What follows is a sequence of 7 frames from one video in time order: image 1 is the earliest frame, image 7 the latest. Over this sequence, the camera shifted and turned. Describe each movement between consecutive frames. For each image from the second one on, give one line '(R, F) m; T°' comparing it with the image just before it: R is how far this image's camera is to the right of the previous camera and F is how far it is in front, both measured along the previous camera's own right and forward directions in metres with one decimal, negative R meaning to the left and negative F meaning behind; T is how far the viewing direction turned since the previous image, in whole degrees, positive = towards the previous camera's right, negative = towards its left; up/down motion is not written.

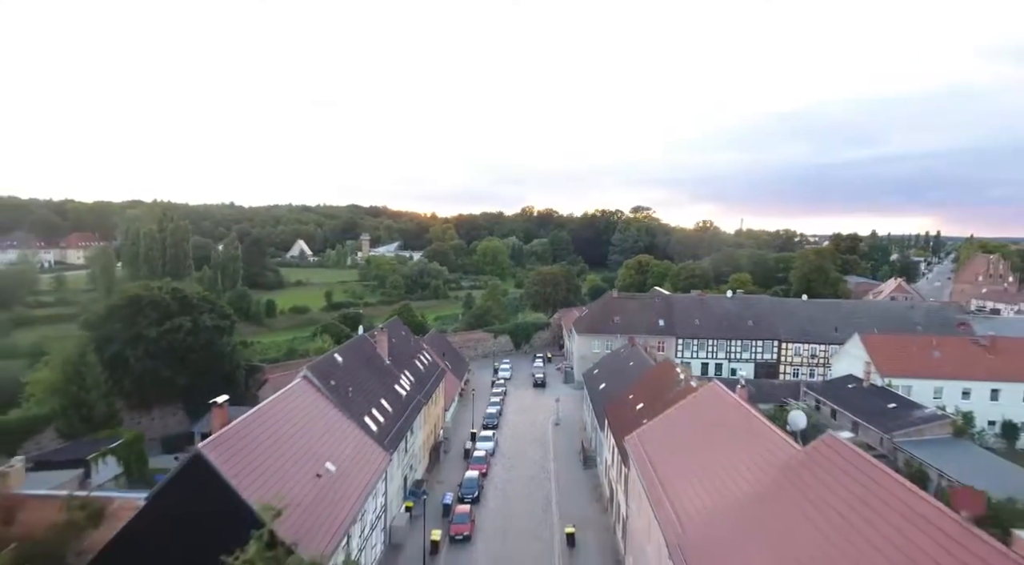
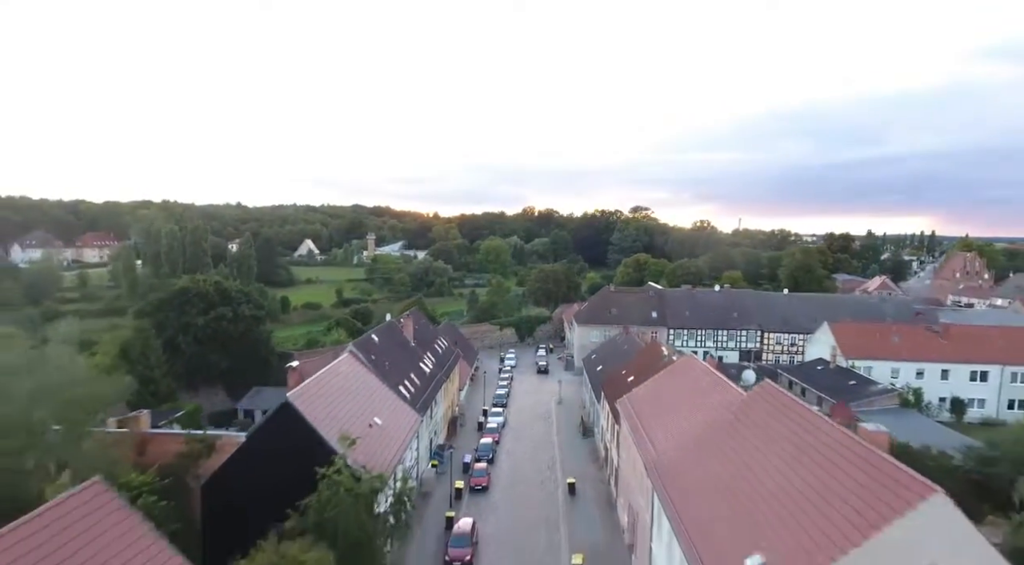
(-0.5, -4.9) m; 0°
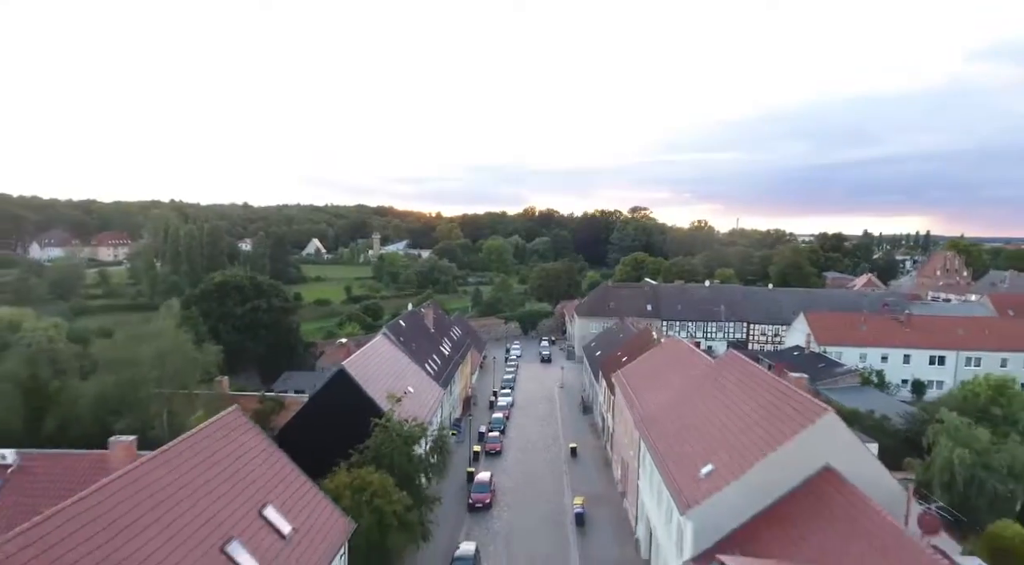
(-0.6, -4.9) m; 0°
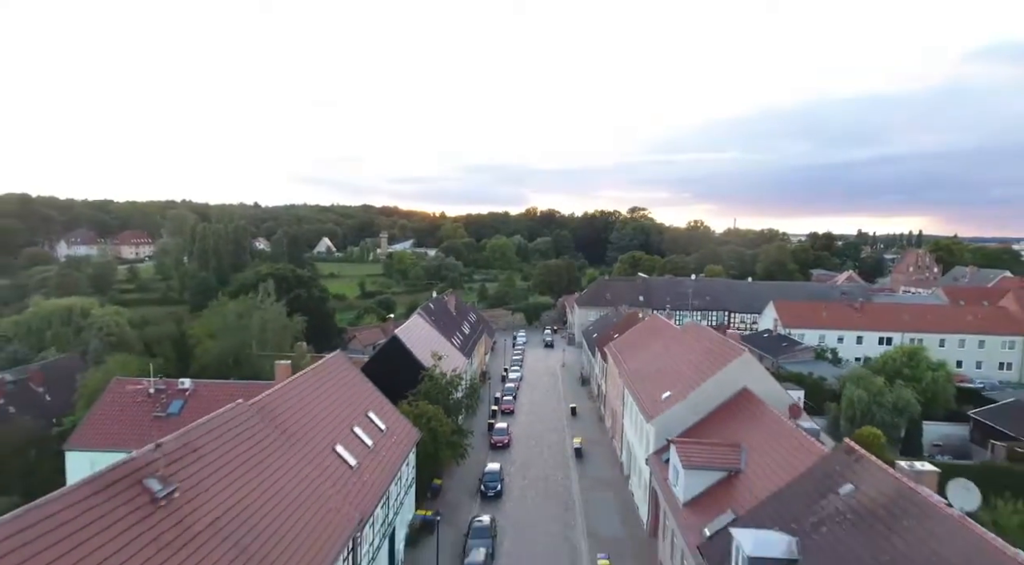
(-0.7, -7.7) m; 0°
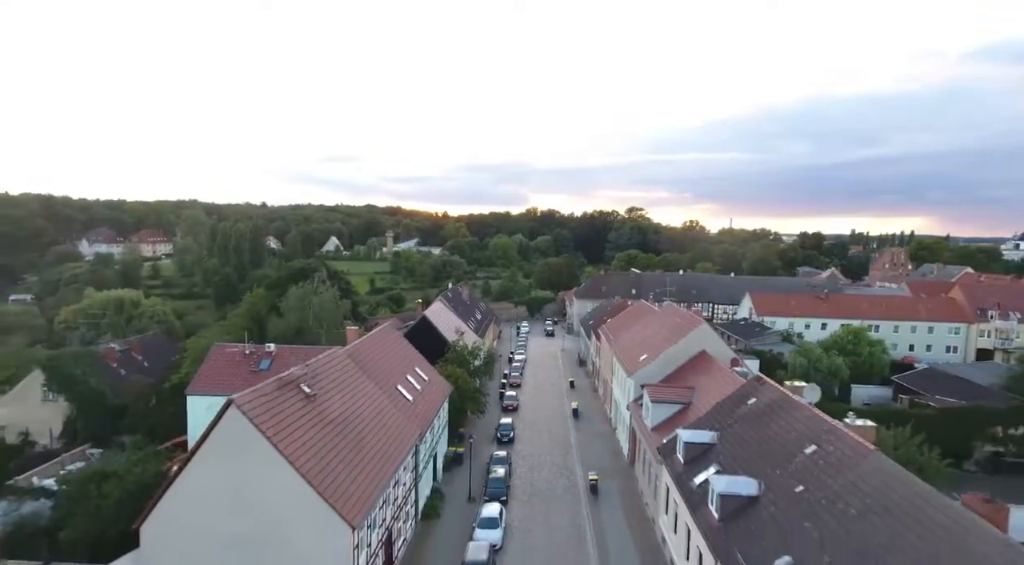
(-0.6, -7.2) m; 0°
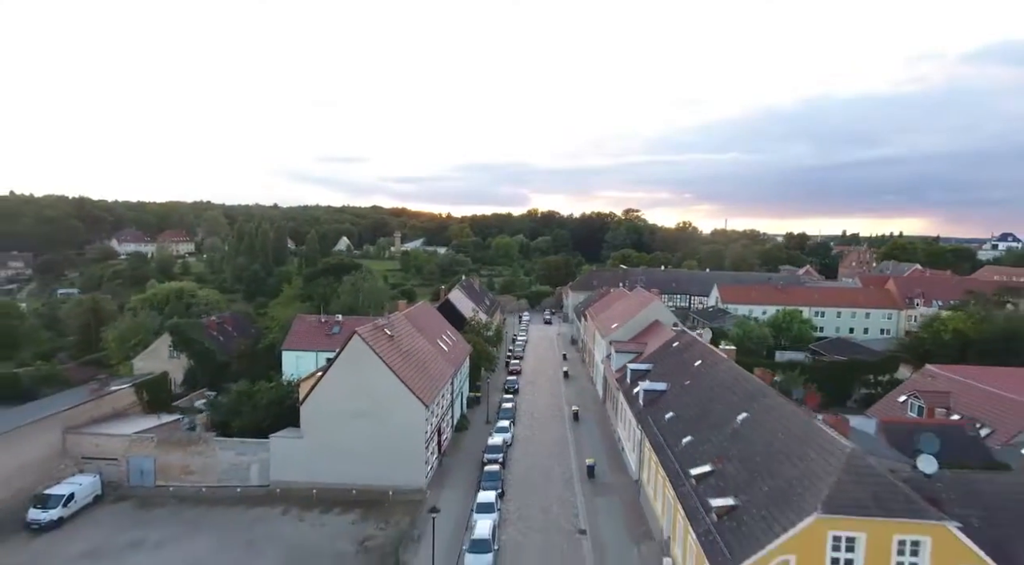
(-0.3, -11.3) m; 0°
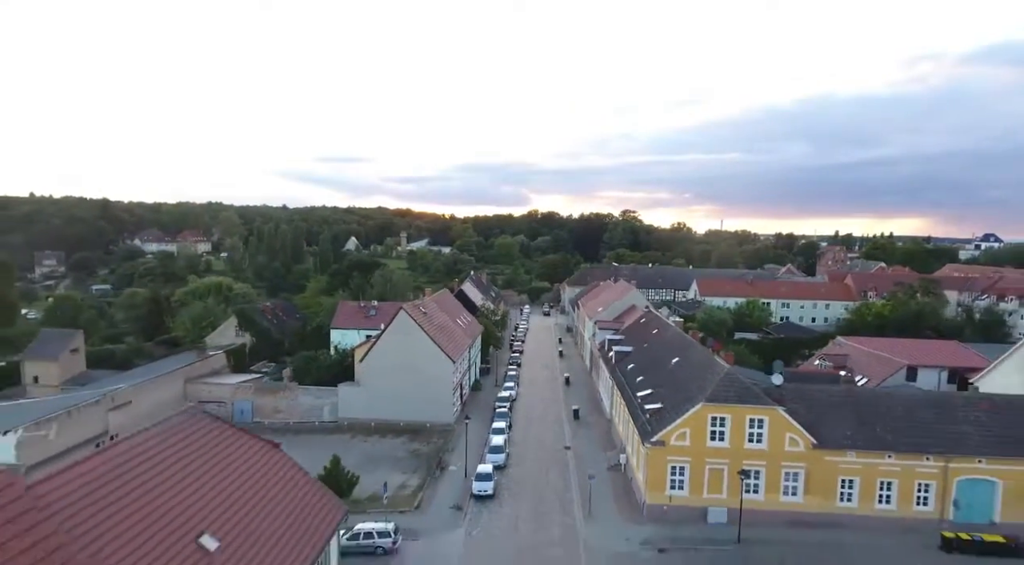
(-0.3, -9.7) m; 0°
